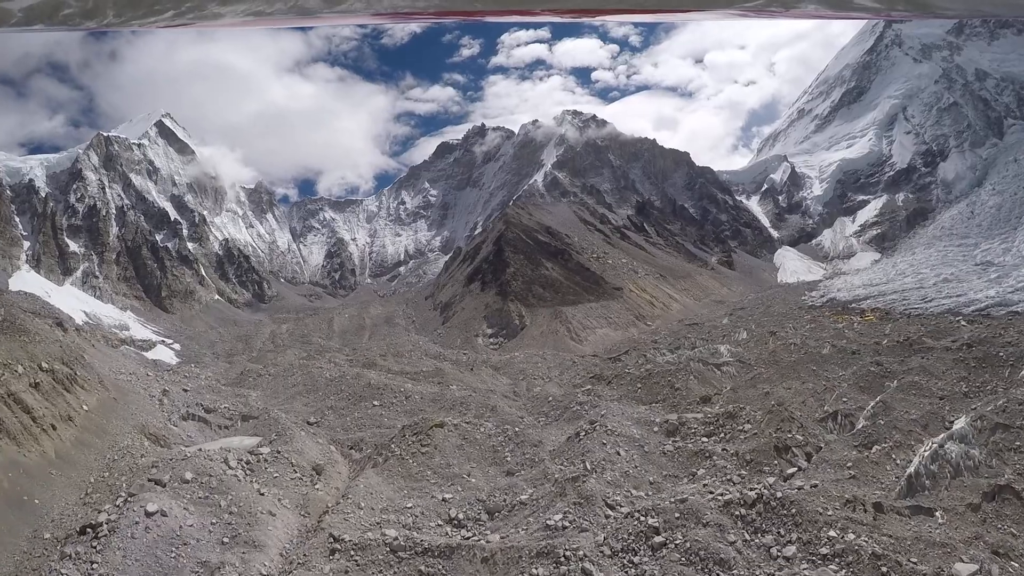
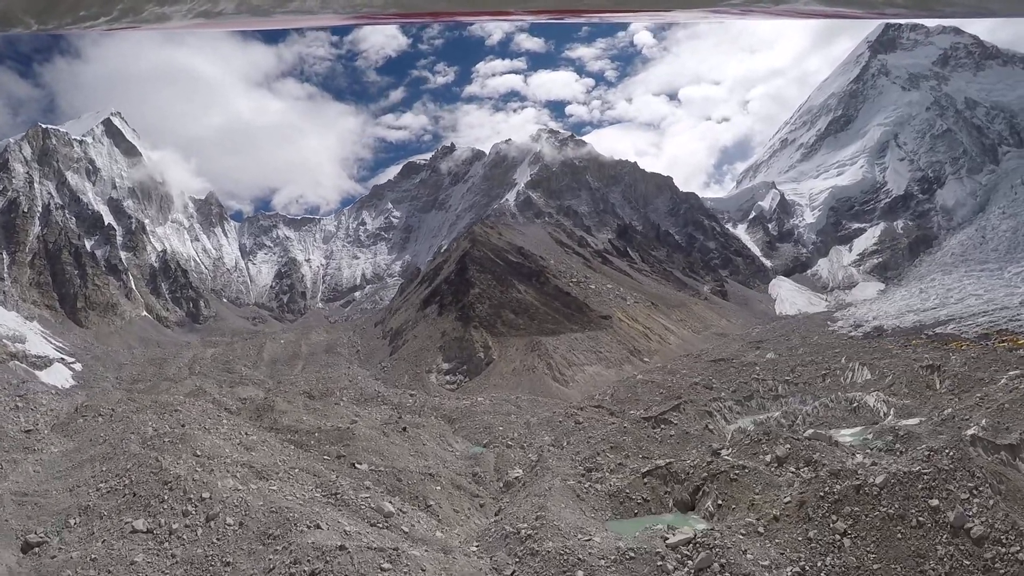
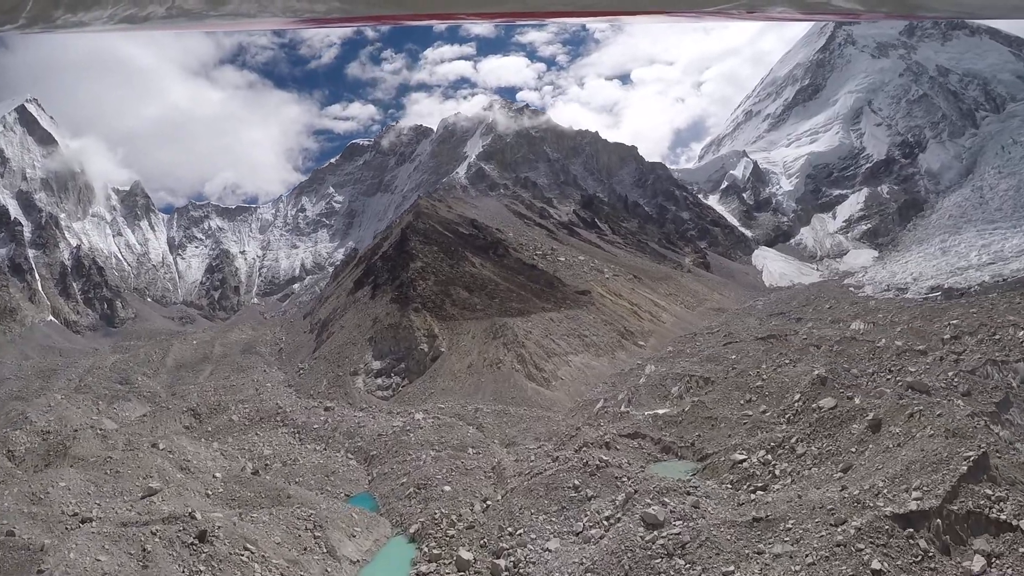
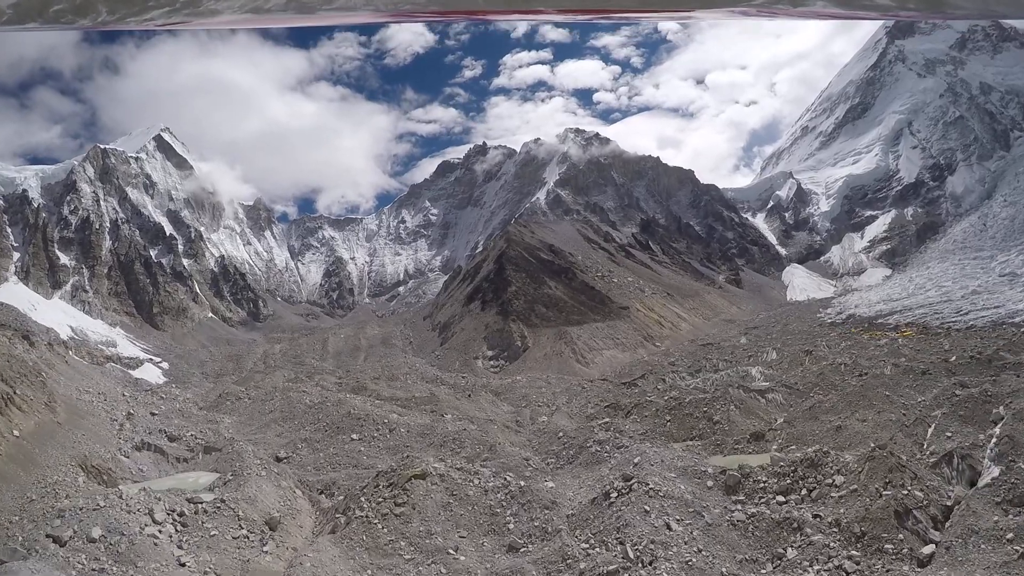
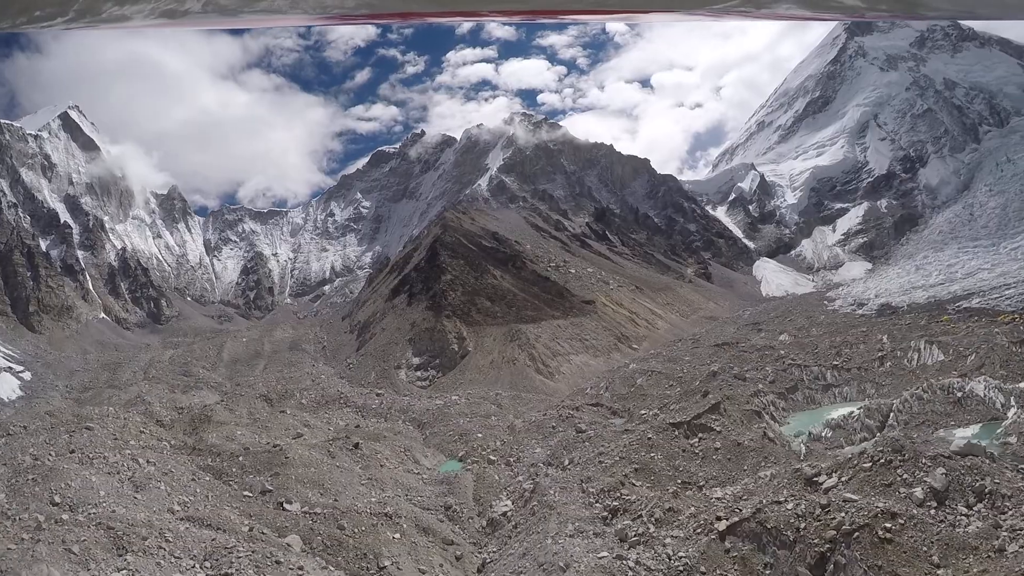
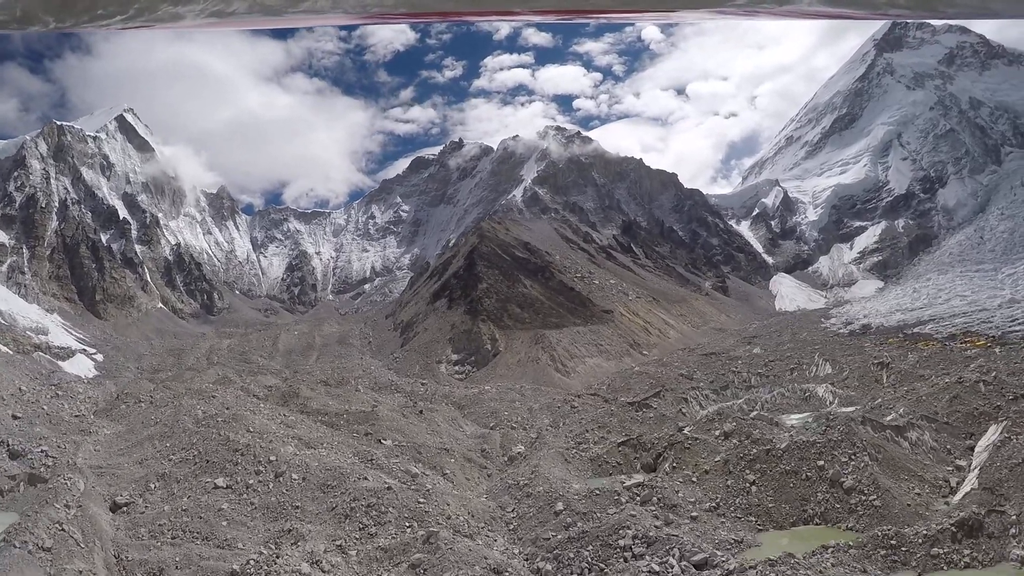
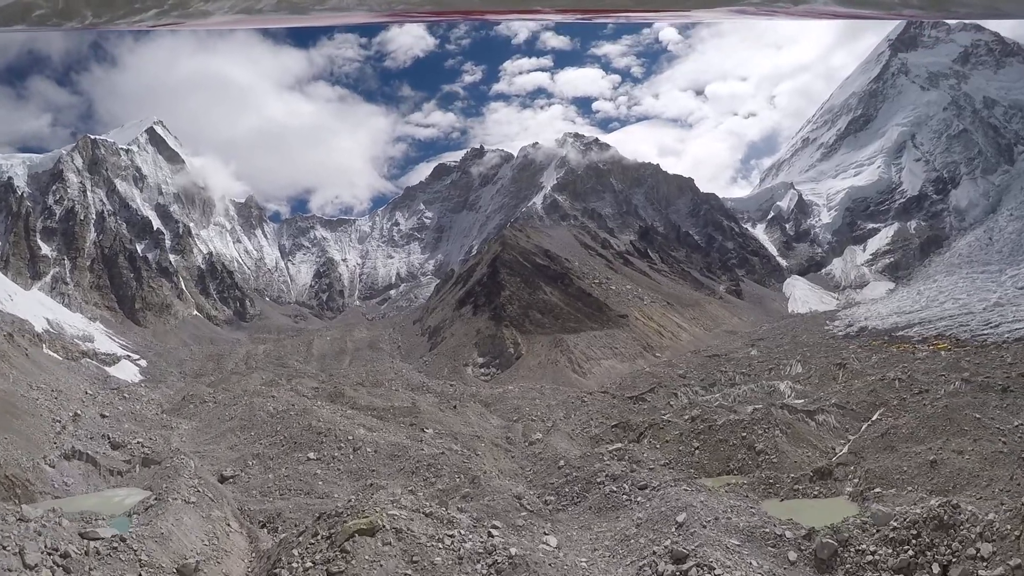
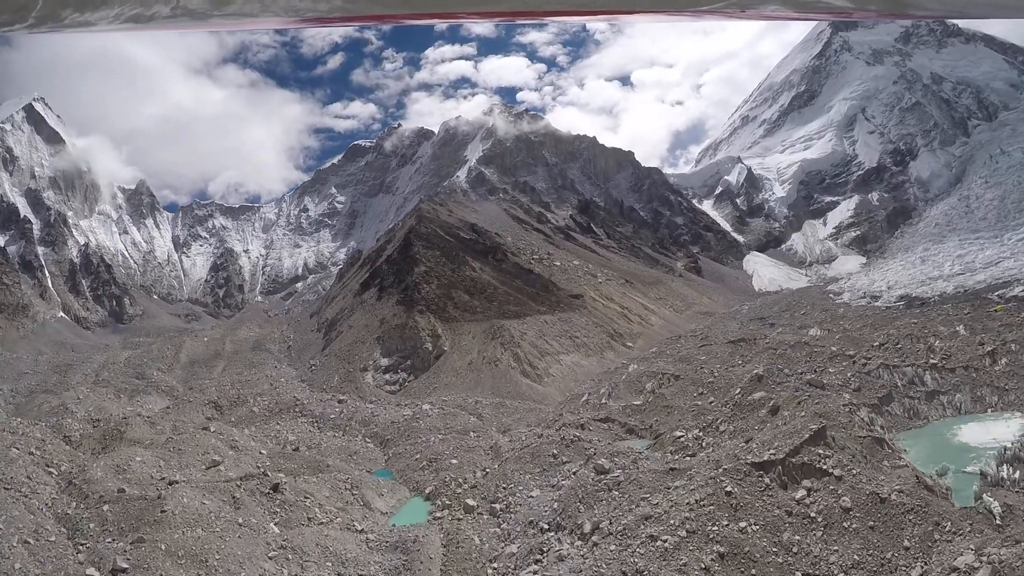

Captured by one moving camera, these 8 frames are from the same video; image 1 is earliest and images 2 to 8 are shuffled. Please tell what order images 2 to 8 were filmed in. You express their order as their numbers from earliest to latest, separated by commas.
4, 7, 6, 2, 5, 8, 3
